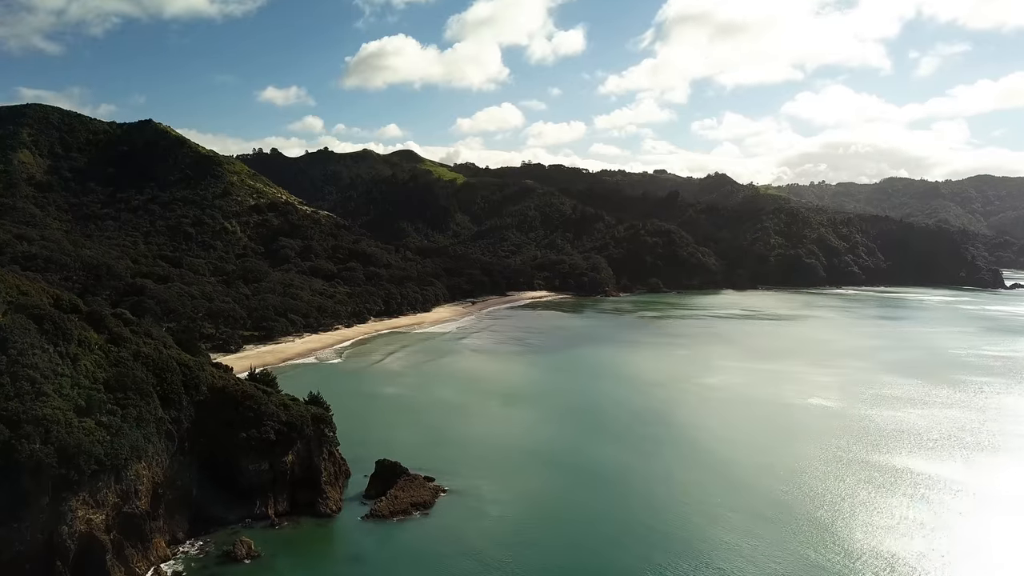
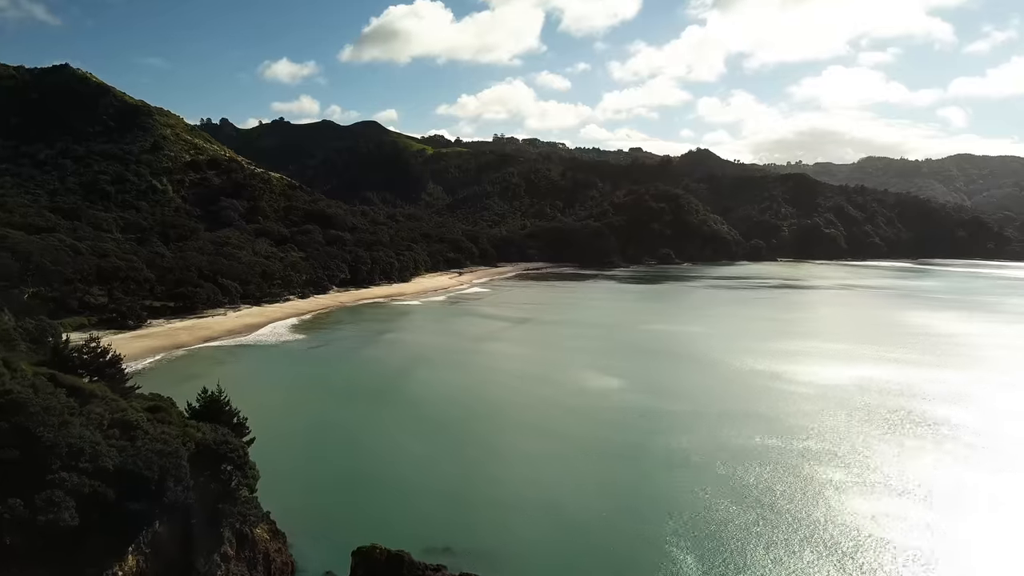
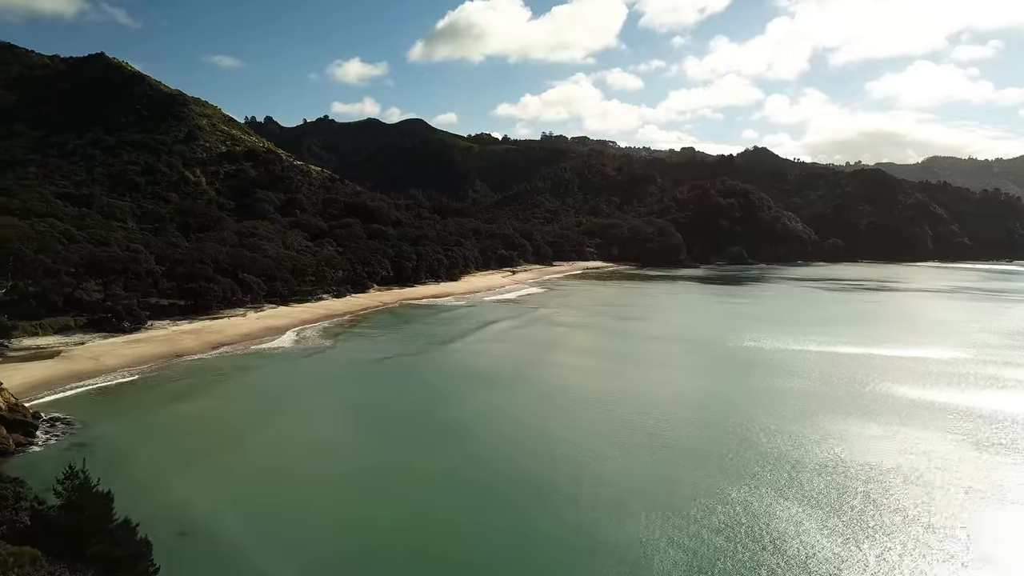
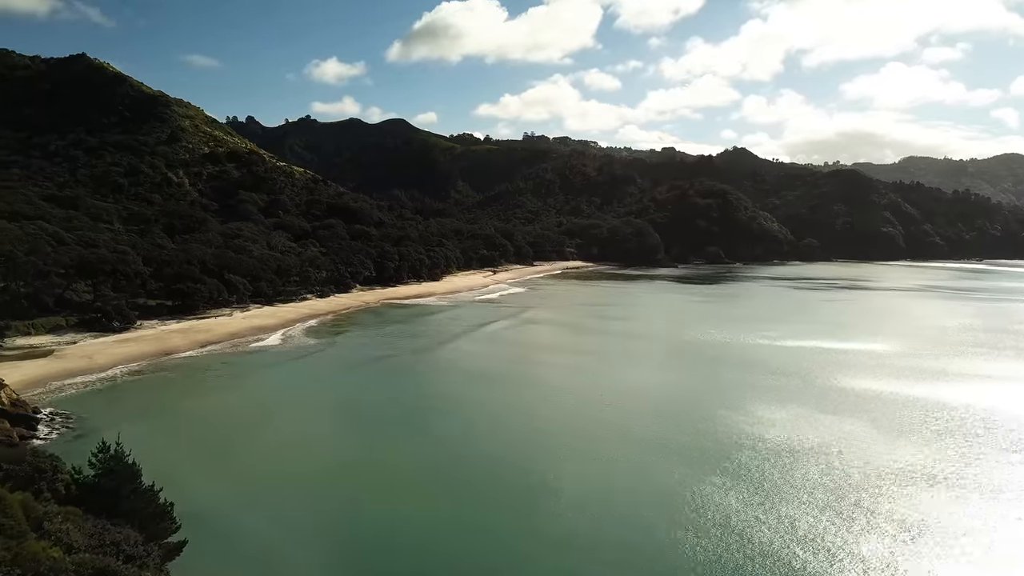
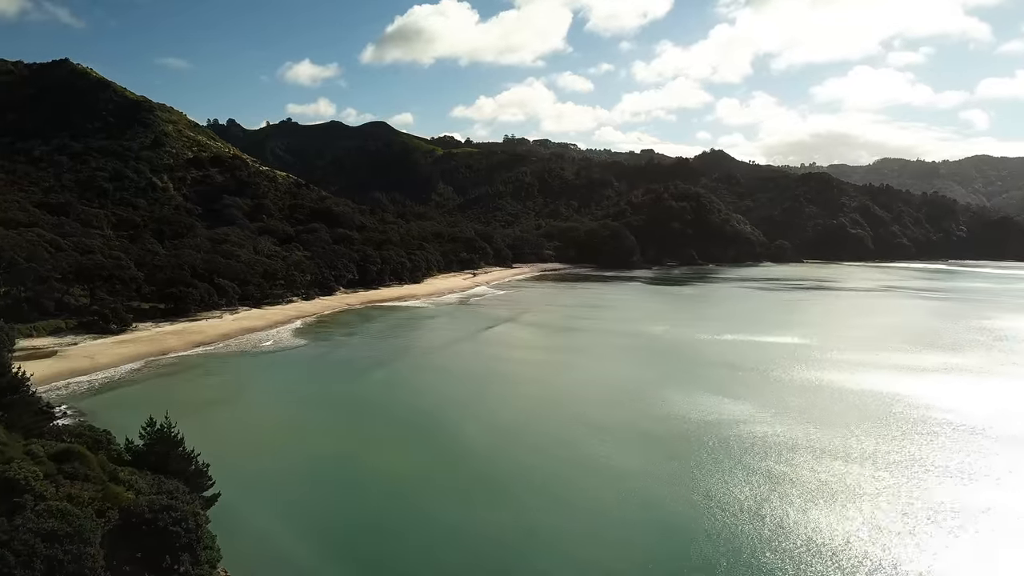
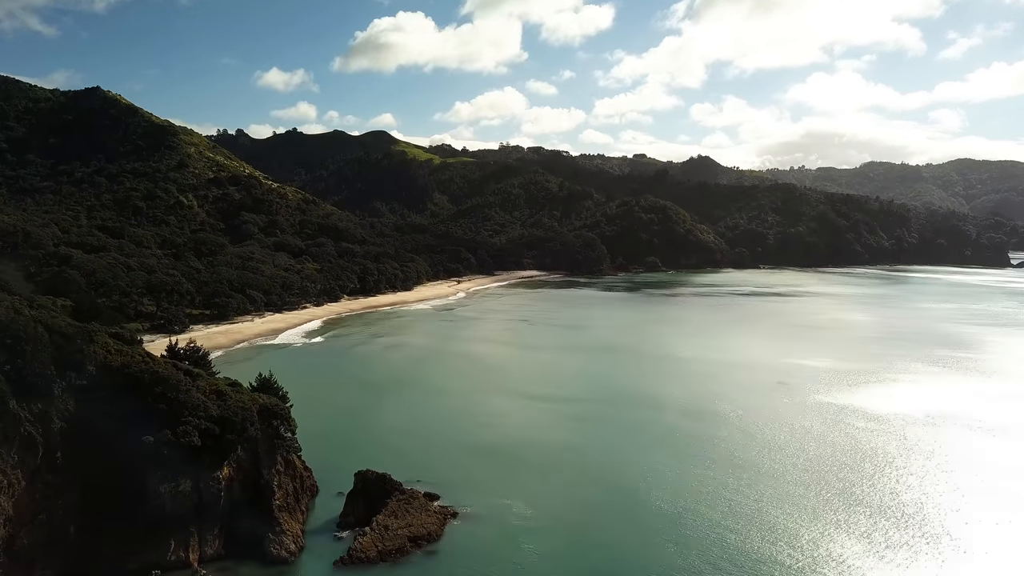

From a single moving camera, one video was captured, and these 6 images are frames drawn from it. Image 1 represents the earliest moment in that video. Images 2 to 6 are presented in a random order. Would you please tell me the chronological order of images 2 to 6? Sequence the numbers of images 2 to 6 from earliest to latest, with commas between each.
6, 2, 5, 4, 3
